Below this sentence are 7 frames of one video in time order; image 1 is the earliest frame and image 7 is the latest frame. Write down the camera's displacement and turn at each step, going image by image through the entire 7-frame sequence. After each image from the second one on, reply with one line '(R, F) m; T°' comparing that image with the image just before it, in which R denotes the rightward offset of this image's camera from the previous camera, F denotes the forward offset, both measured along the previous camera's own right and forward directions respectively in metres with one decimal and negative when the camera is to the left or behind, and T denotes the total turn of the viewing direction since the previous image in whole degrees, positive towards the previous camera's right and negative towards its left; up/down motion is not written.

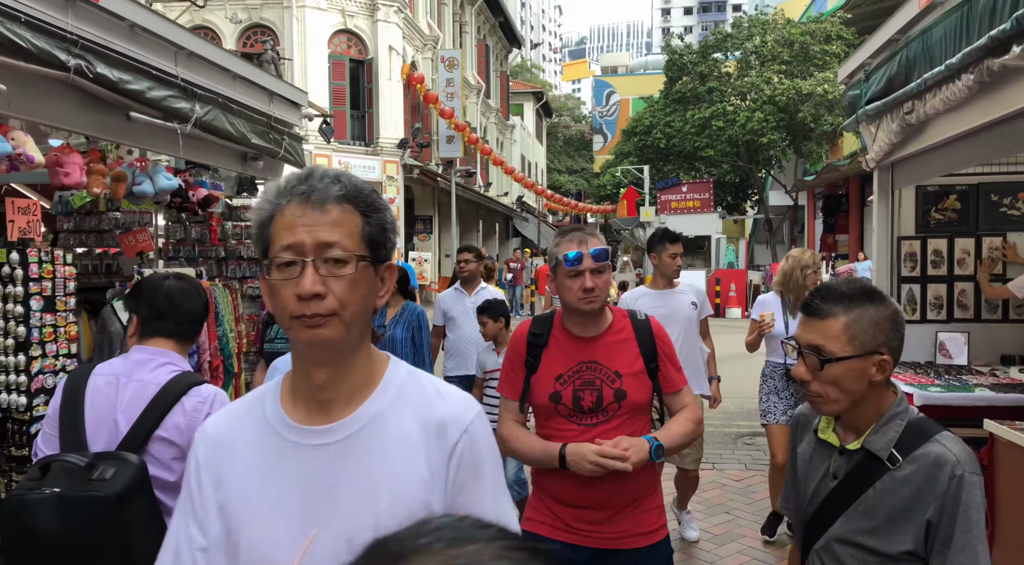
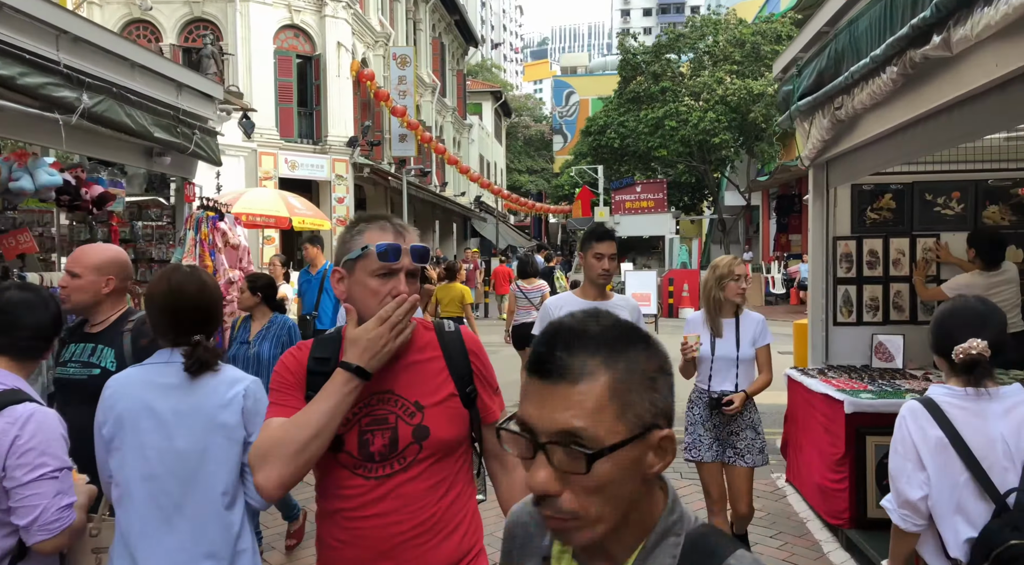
(+0.3, +0.3) m; +2°
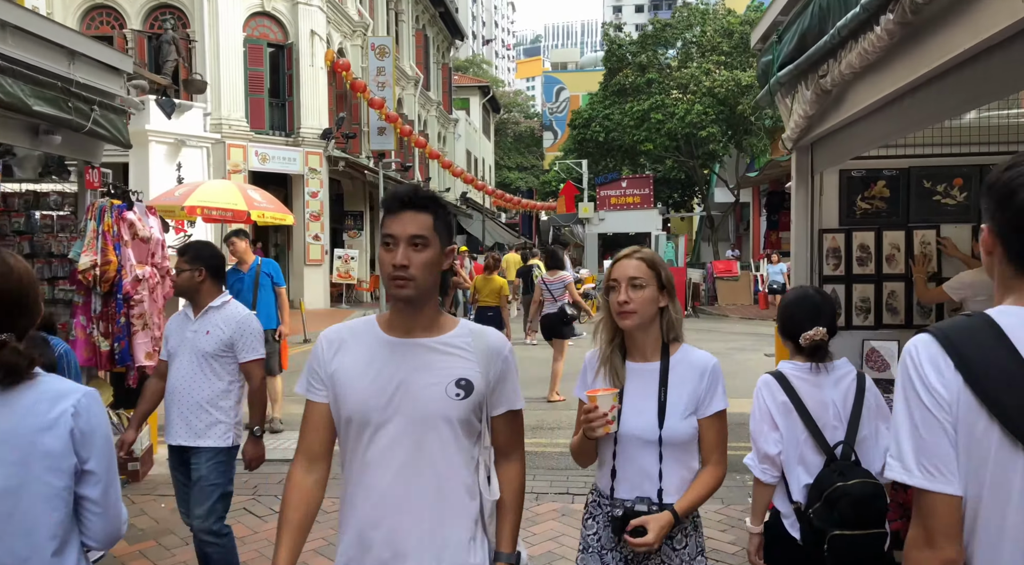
(+0.3, +0.7) m; 0°
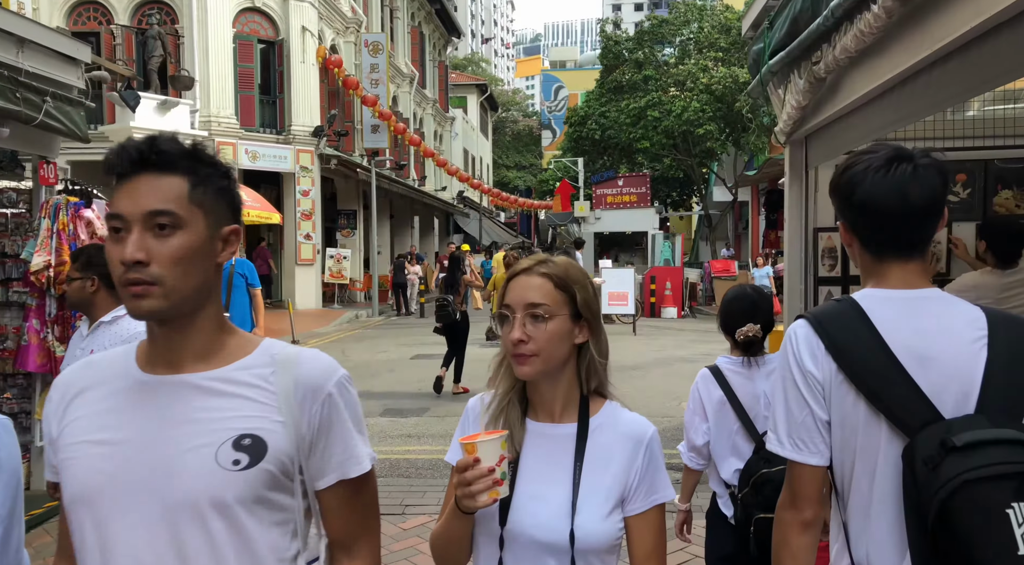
(+0.1, +0.3) m; 0°
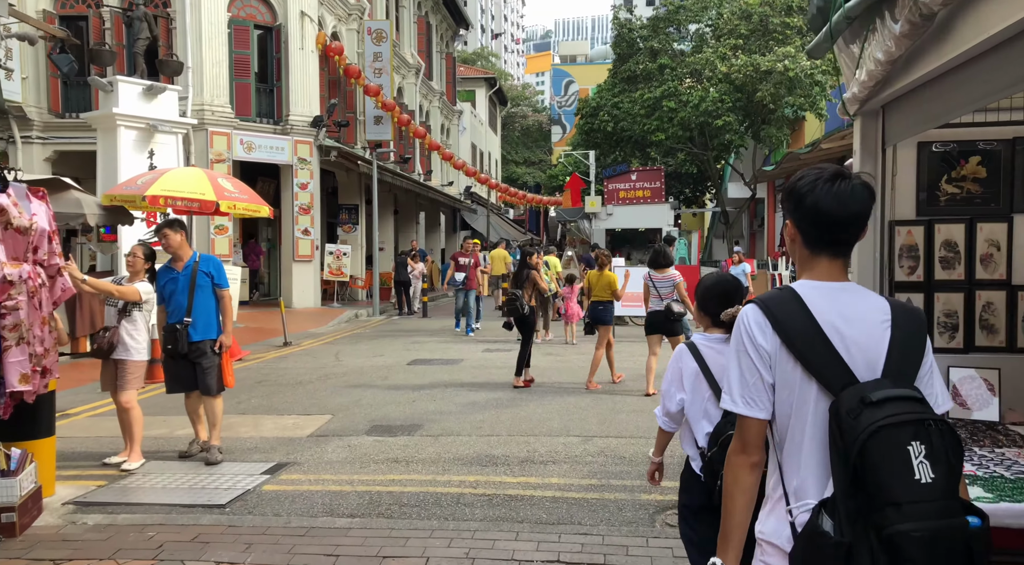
(0.0, +1.0) m; -1°
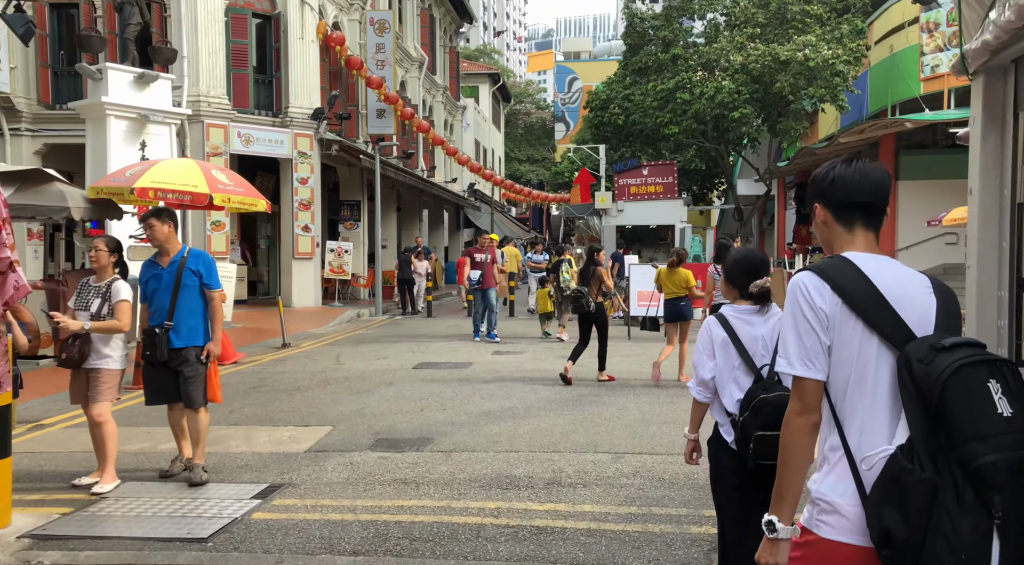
(-0.1, +0.7) m; 0°
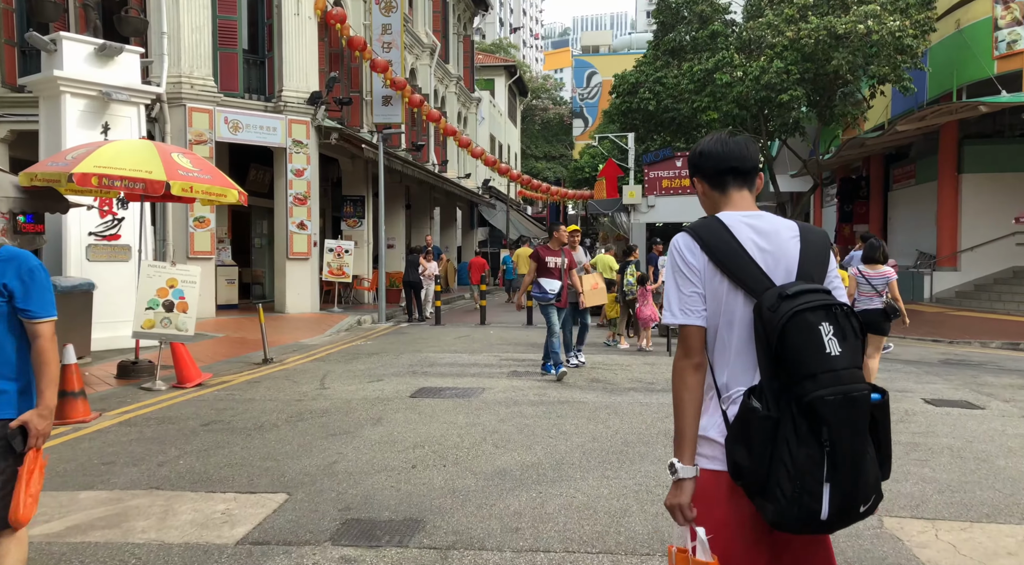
(-0.1, +2.0) m; -1°
